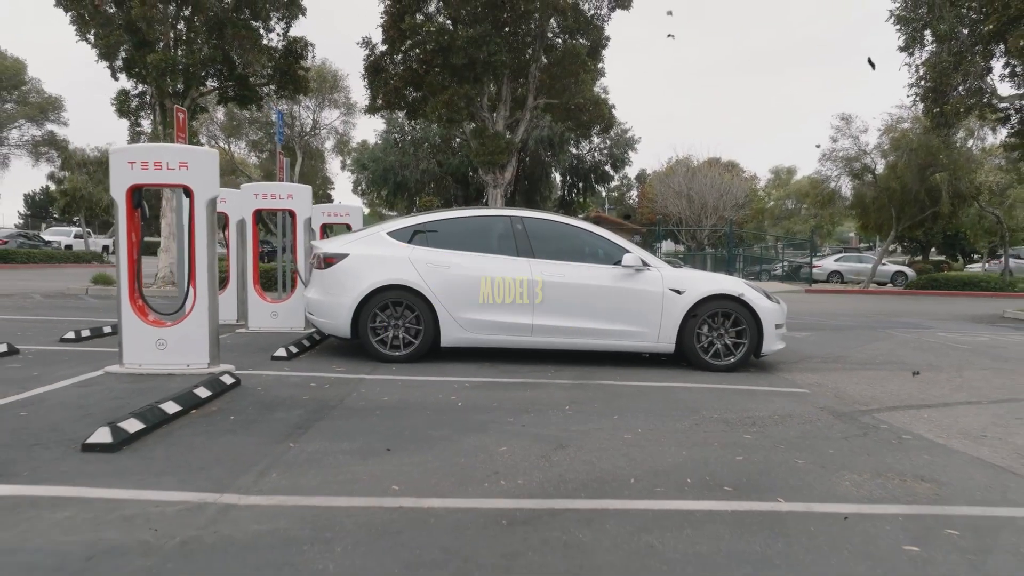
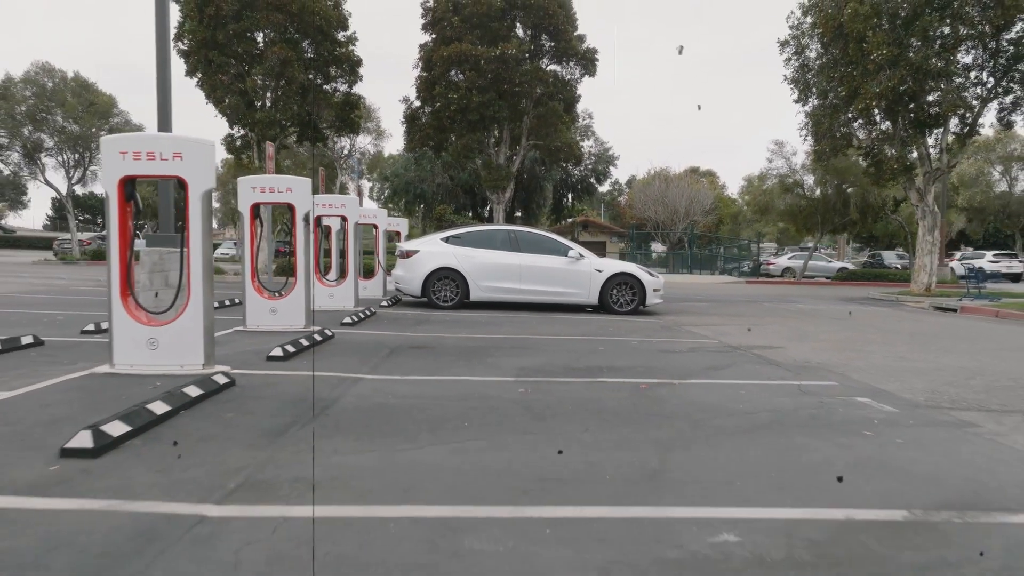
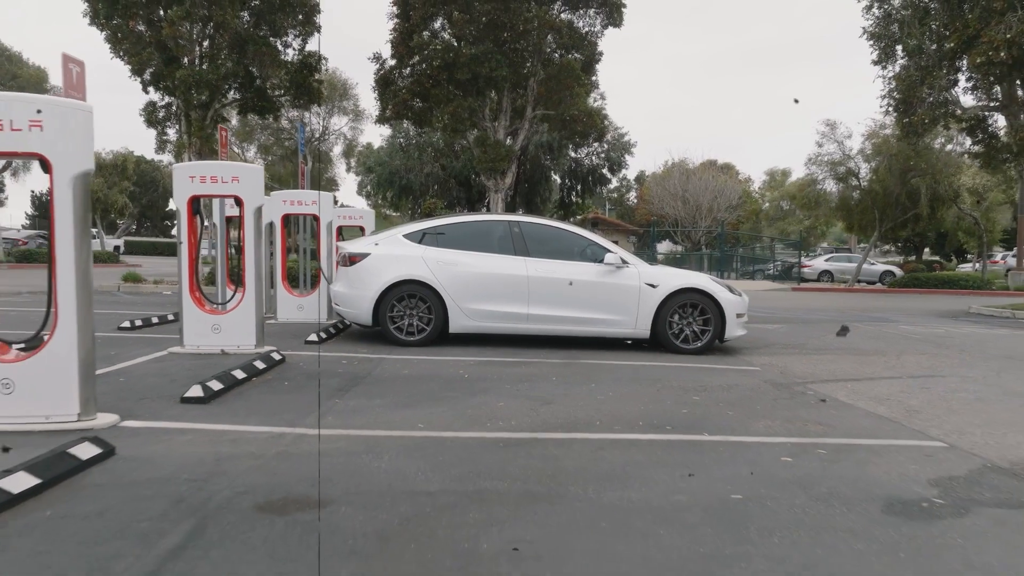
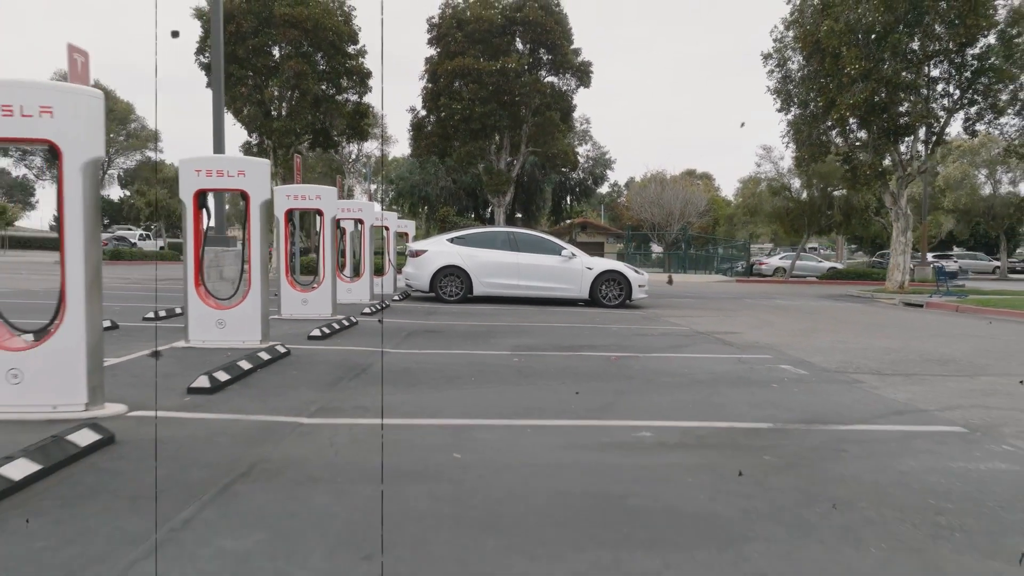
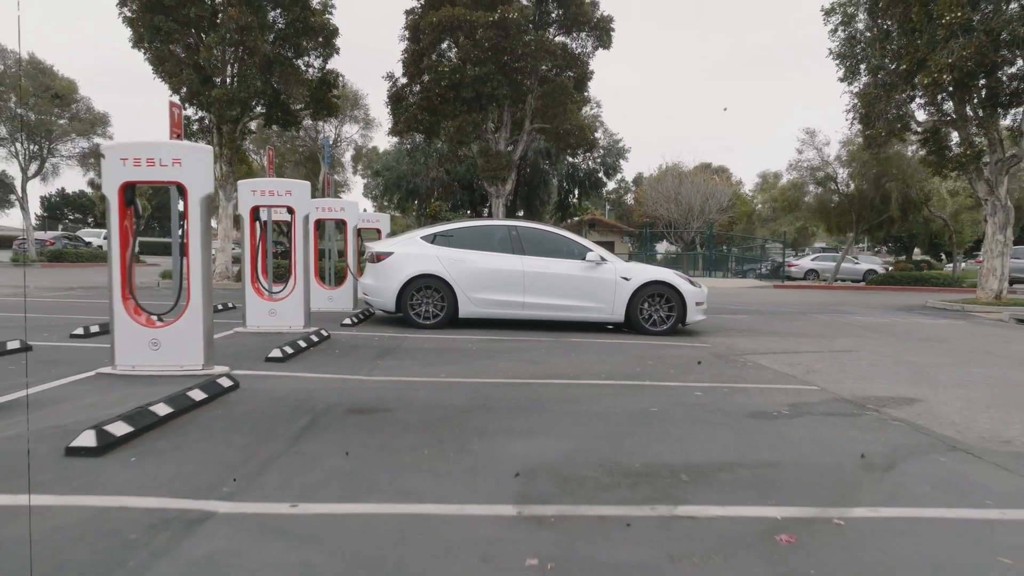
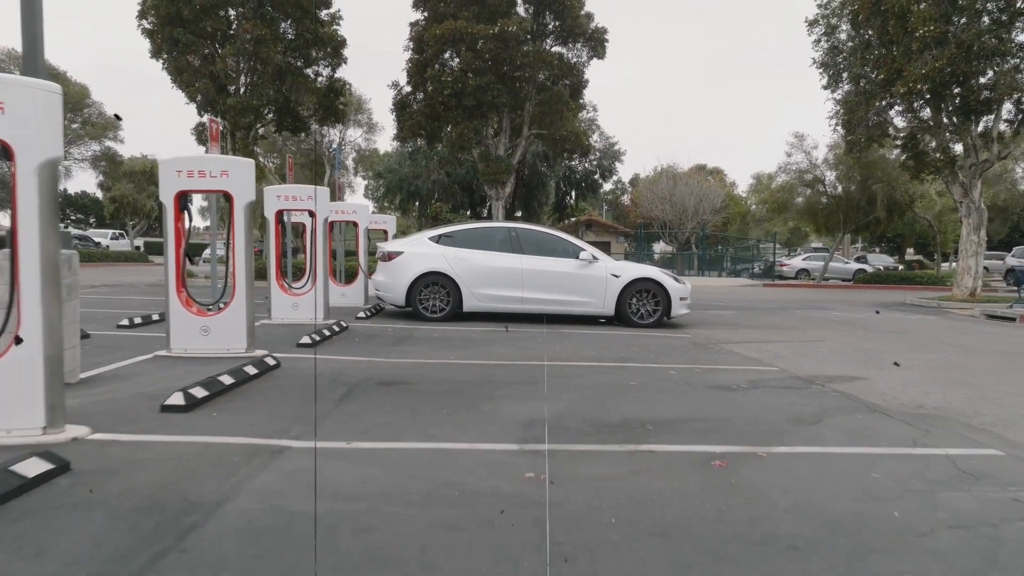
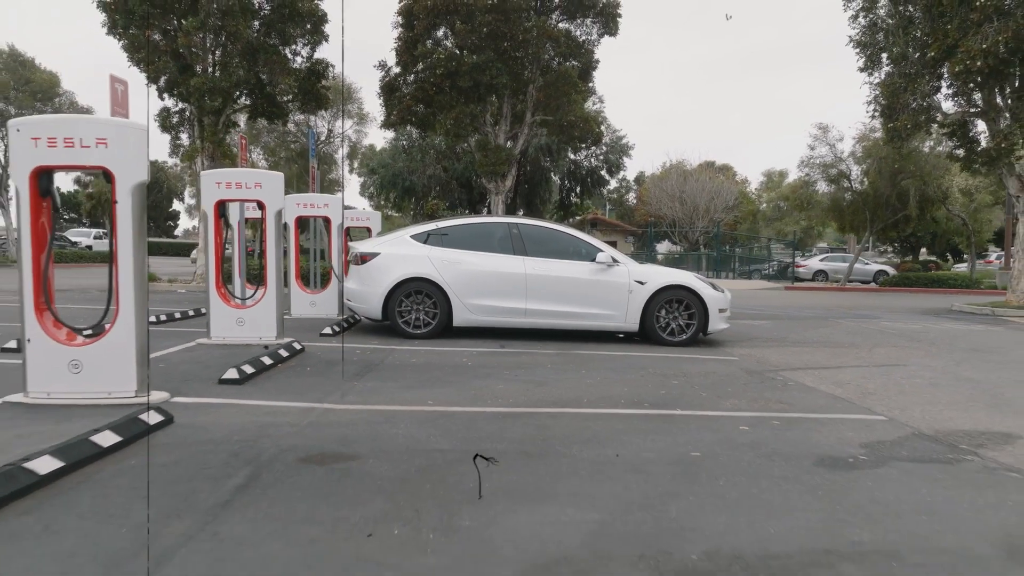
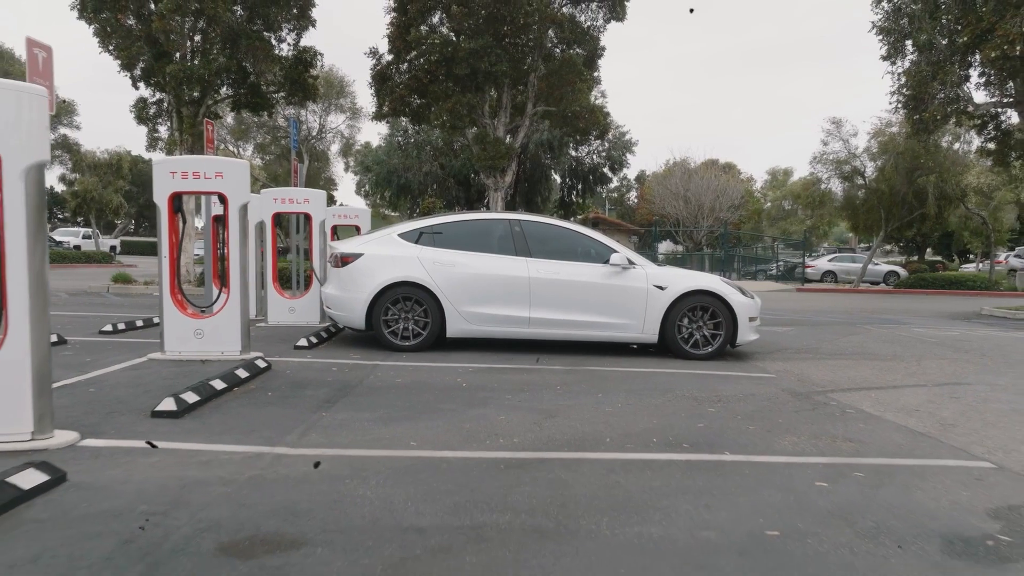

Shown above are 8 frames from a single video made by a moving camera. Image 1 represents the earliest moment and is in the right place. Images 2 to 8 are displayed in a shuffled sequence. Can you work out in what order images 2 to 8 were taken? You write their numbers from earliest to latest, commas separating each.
8, 3, 7, 5, 6, 2, 4
